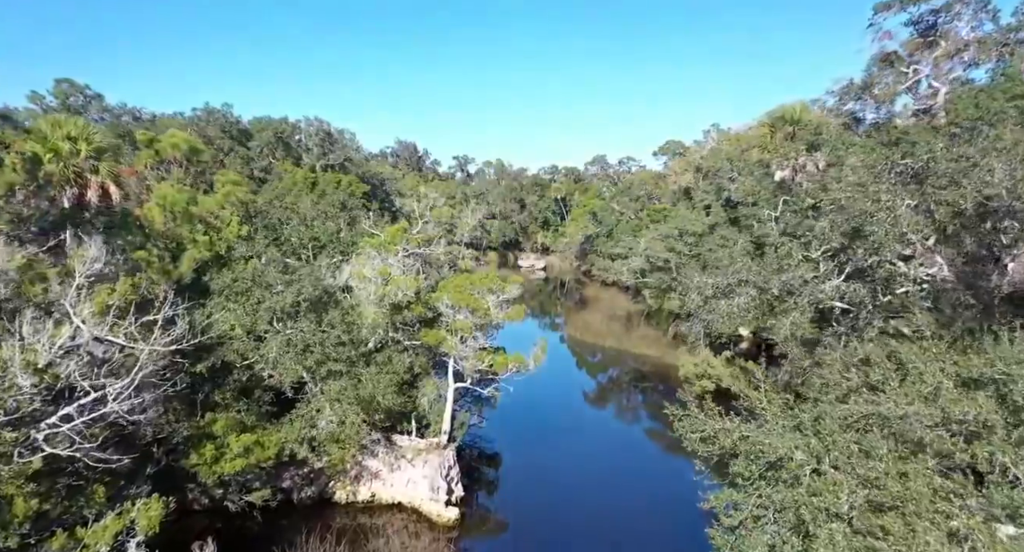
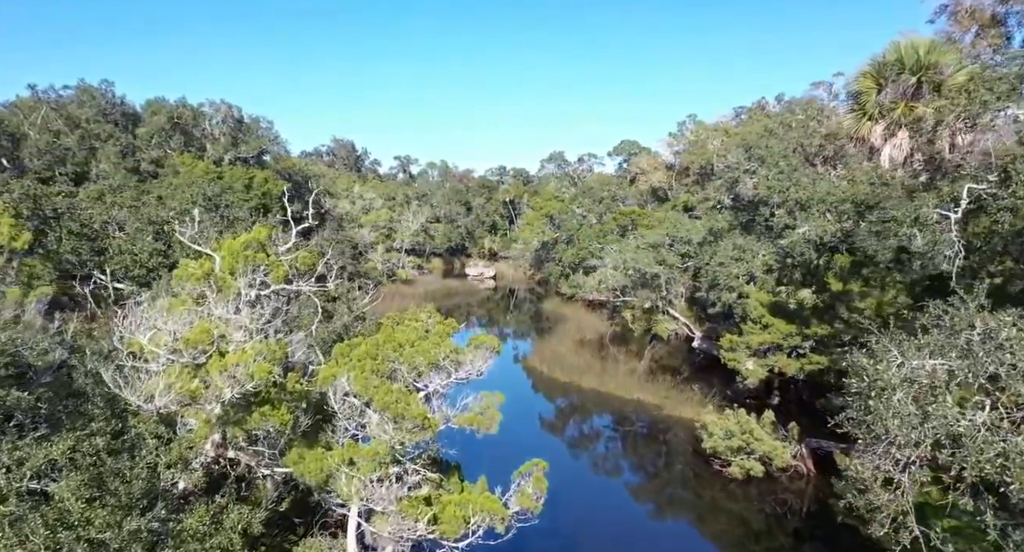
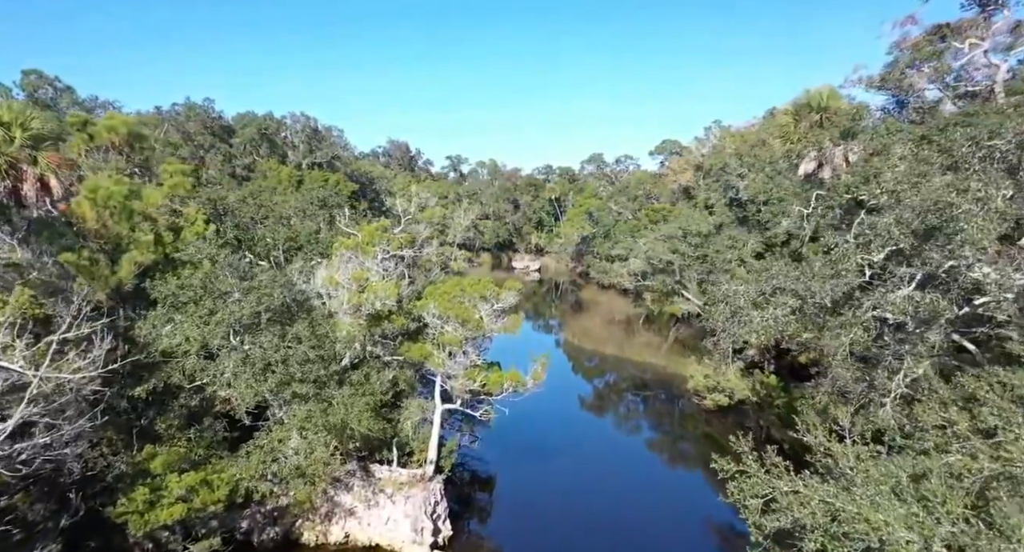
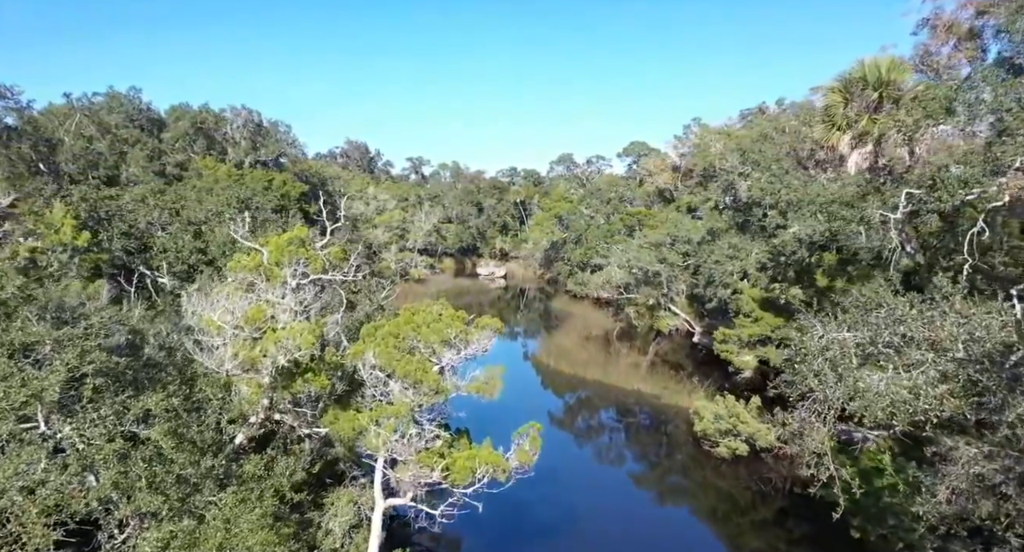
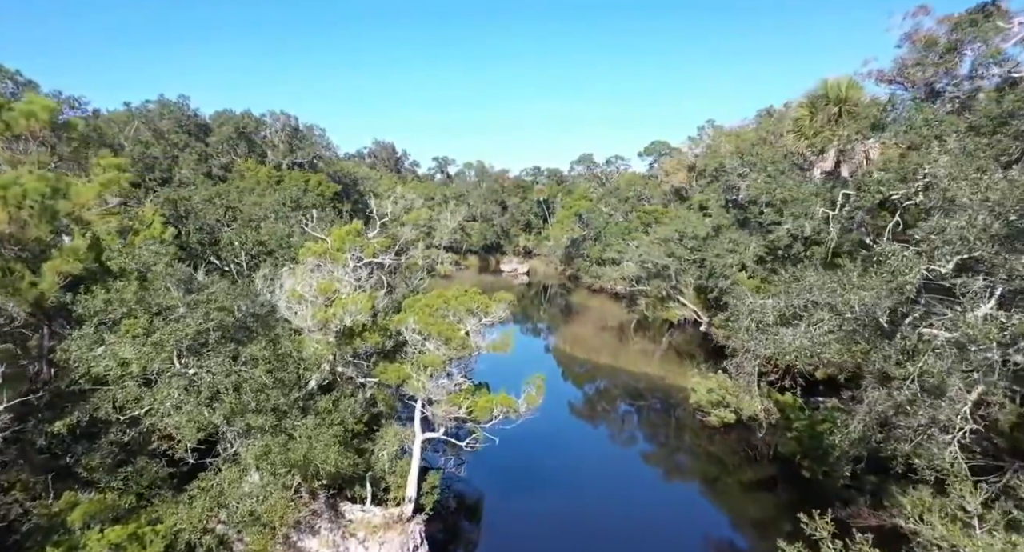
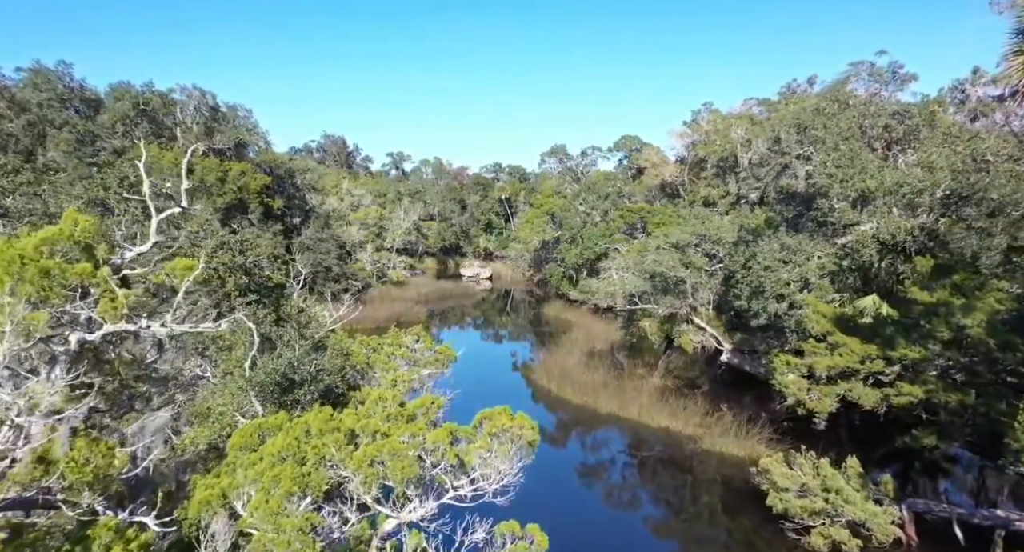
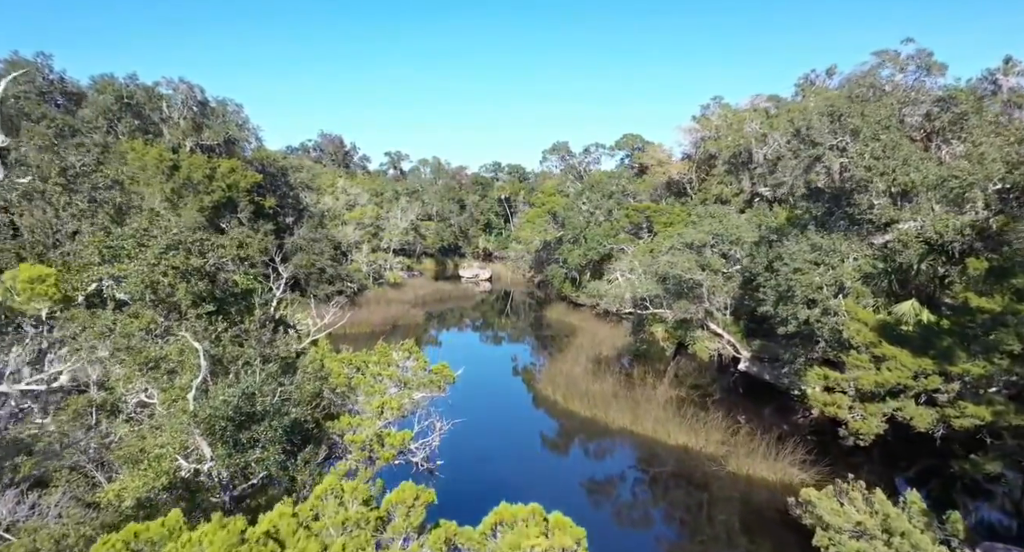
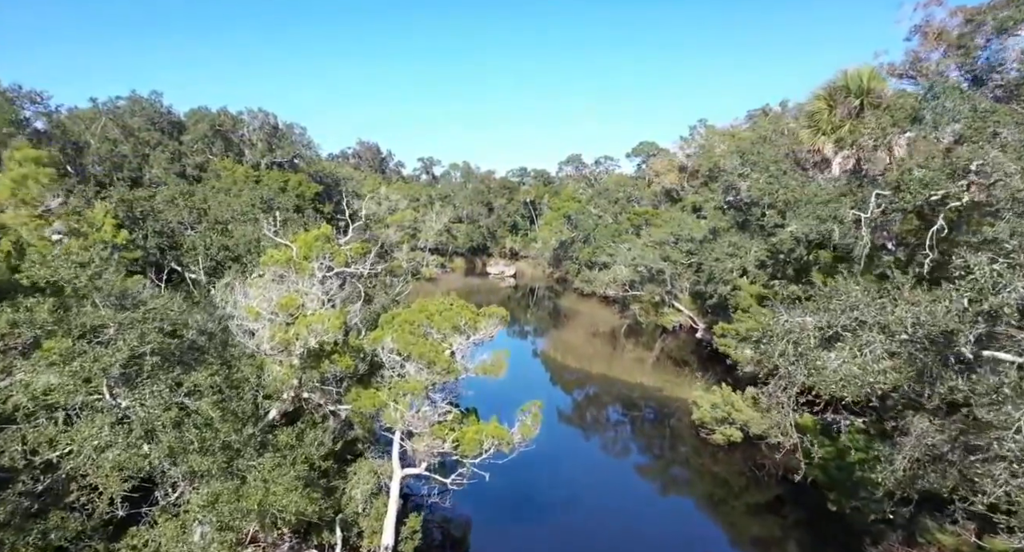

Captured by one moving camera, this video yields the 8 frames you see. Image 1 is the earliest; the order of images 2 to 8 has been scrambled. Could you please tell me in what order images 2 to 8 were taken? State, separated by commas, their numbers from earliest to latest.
3, 5, 8, 4, 2, 6, 7
